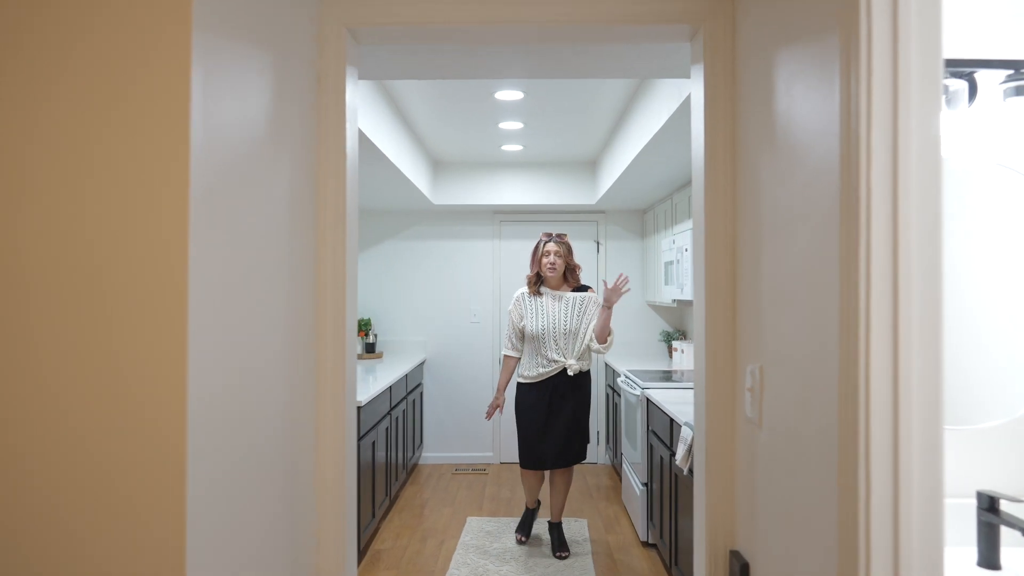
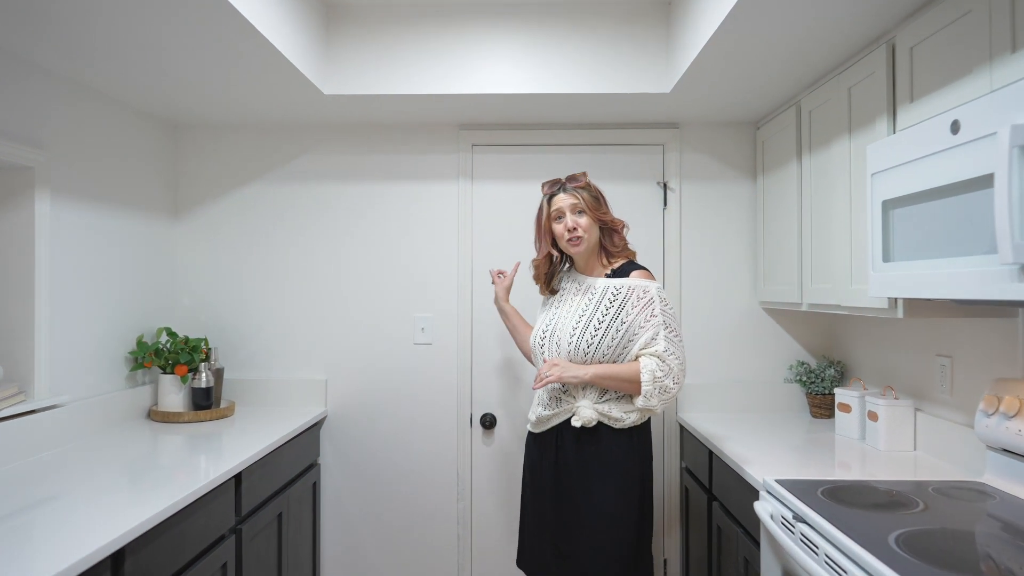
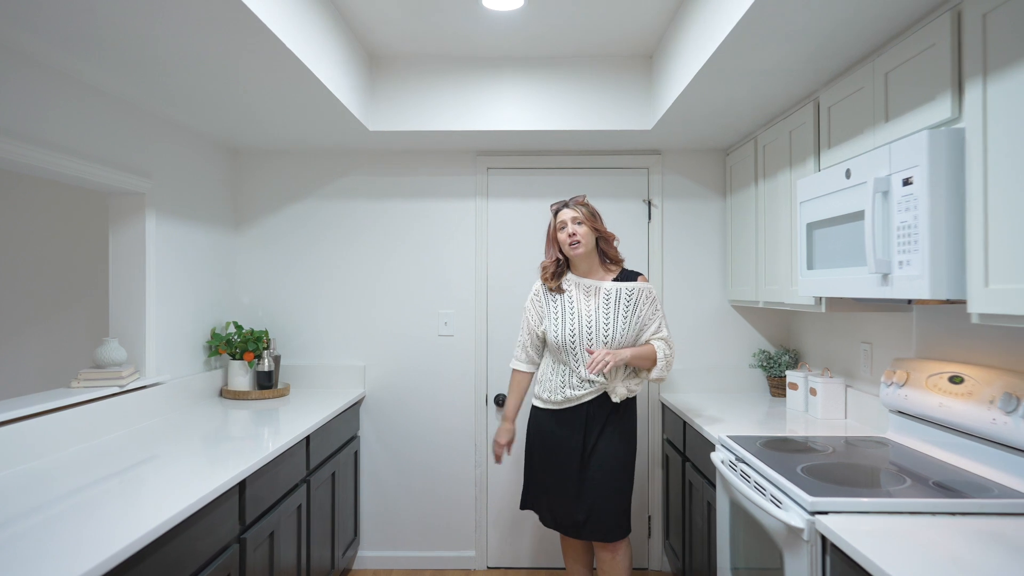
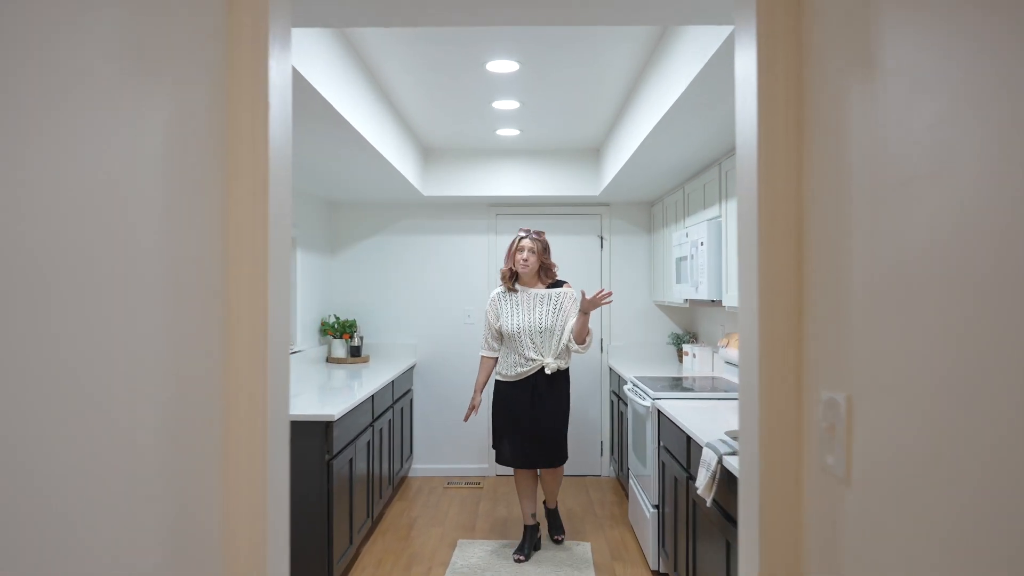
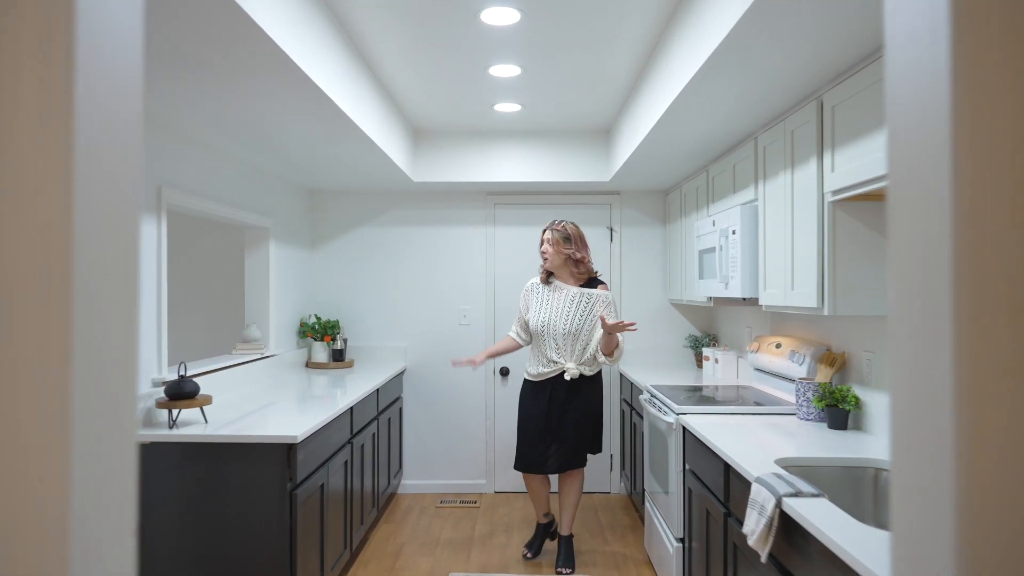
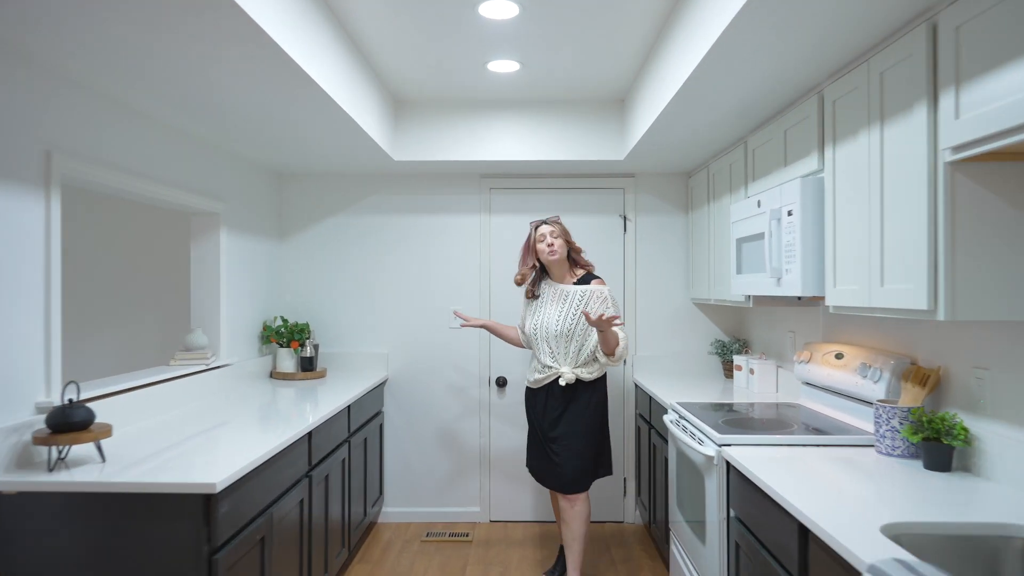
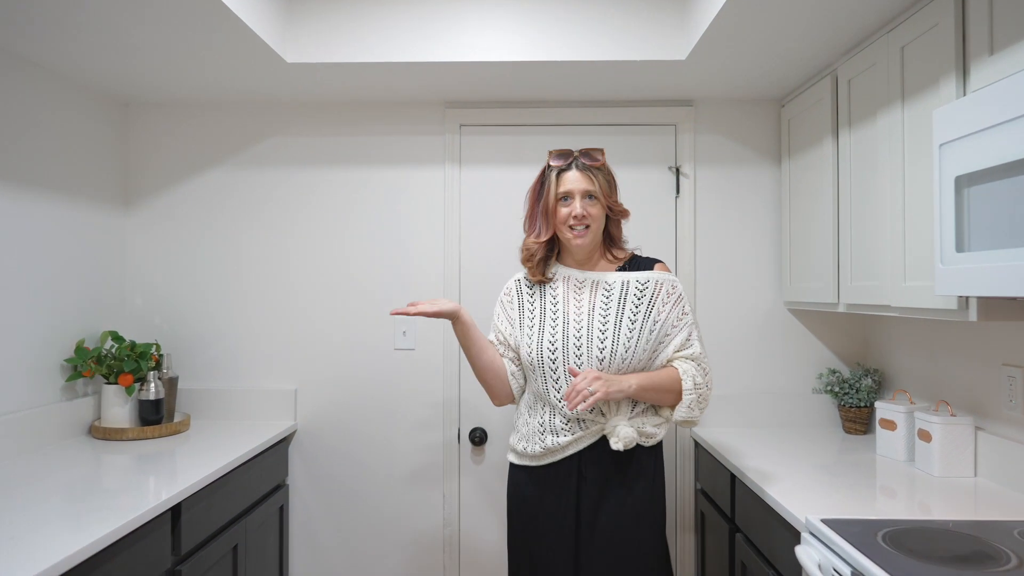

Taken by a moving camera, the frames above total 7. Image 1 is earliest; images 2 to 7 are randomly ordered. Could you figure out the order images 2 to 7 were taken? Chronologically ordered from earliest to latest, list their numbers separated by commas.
4, 5, 6, 3, 2, 7
